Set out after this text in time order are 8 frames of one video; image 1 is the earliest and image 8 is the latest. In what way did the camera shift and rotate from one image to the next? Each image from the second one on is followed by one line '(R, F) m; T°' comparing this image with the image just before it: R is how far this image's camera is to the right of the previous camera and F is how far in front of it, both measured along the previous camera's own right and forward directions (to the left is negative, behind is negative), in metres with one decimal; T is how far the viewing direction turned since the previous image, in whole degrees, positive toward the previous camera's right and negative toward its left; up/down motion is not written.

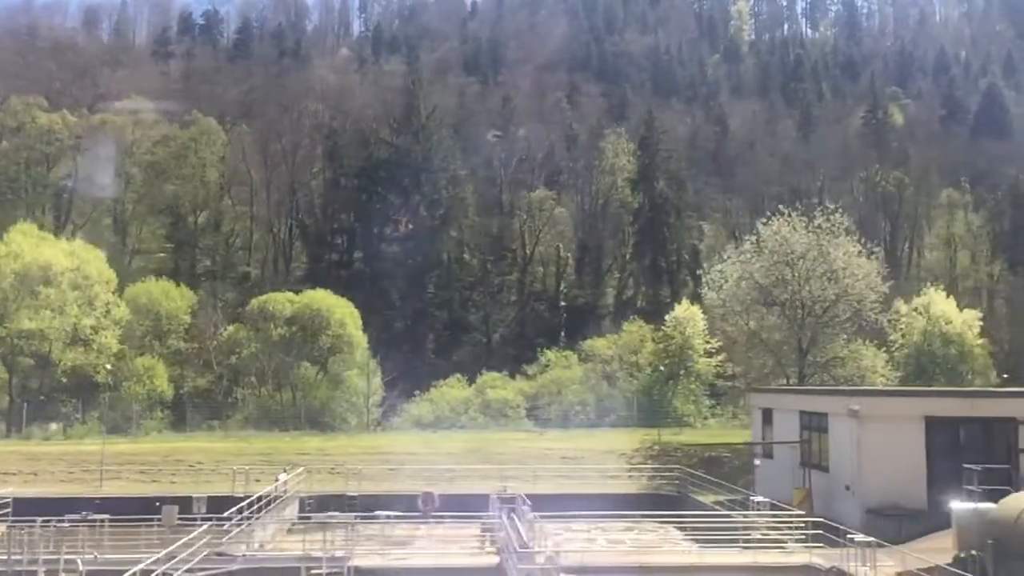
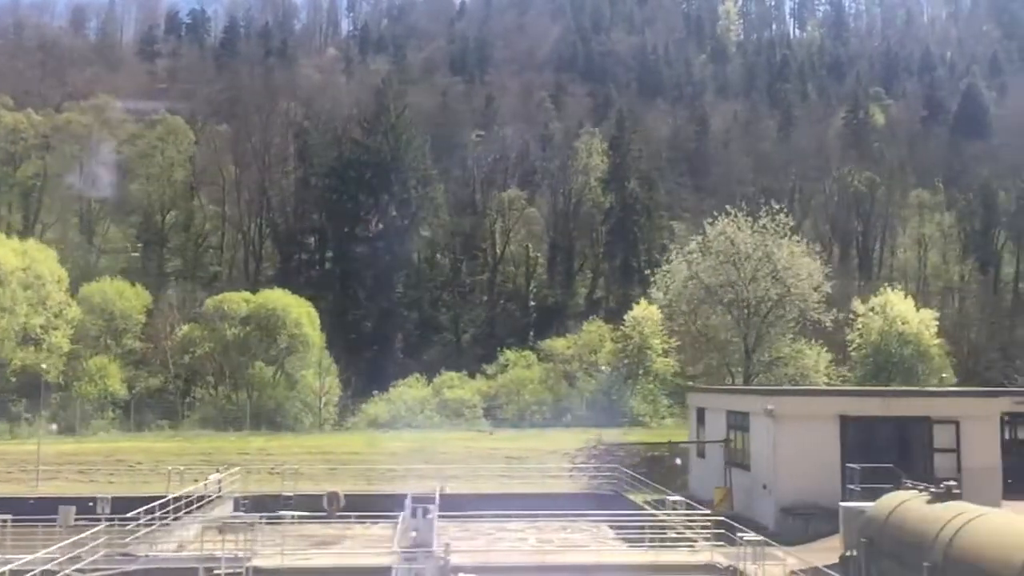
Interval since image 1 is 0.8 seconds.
(+2.4, 0.0) m; 0°
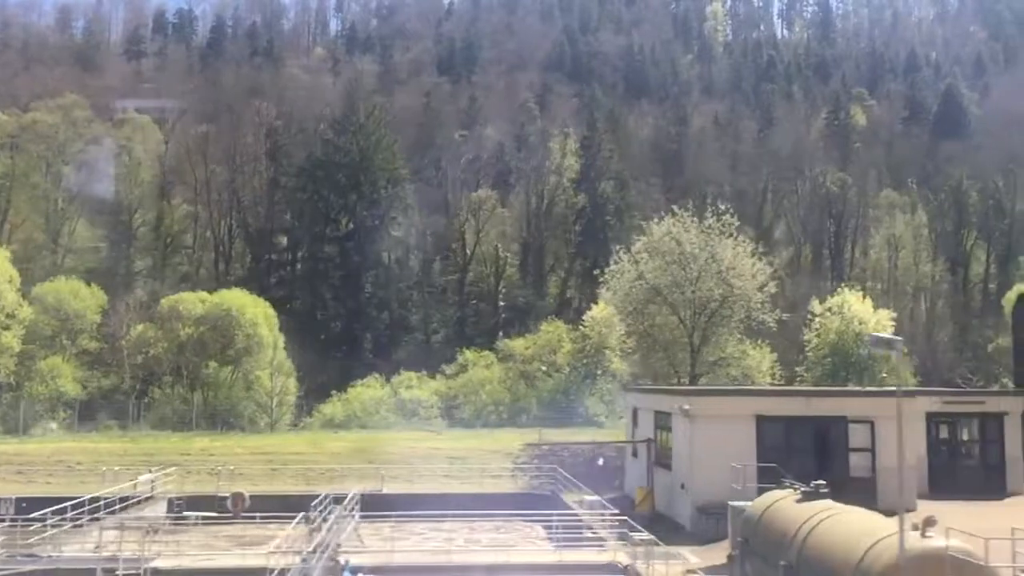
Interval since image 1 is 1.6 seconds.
(+2.4, 0.0) m; 0°
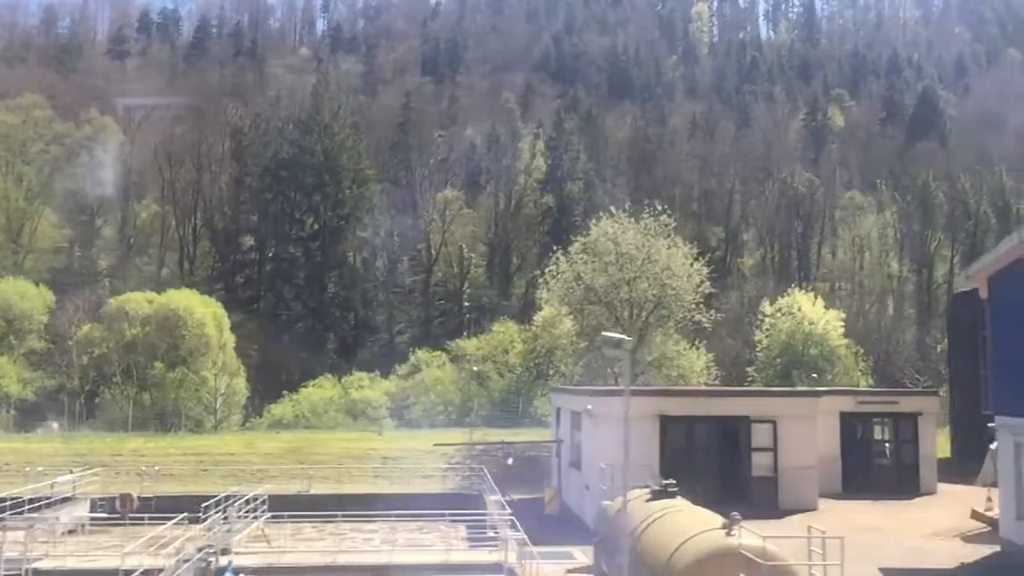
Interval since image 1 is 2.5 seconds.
(+2.7, -0.1) m; 0°
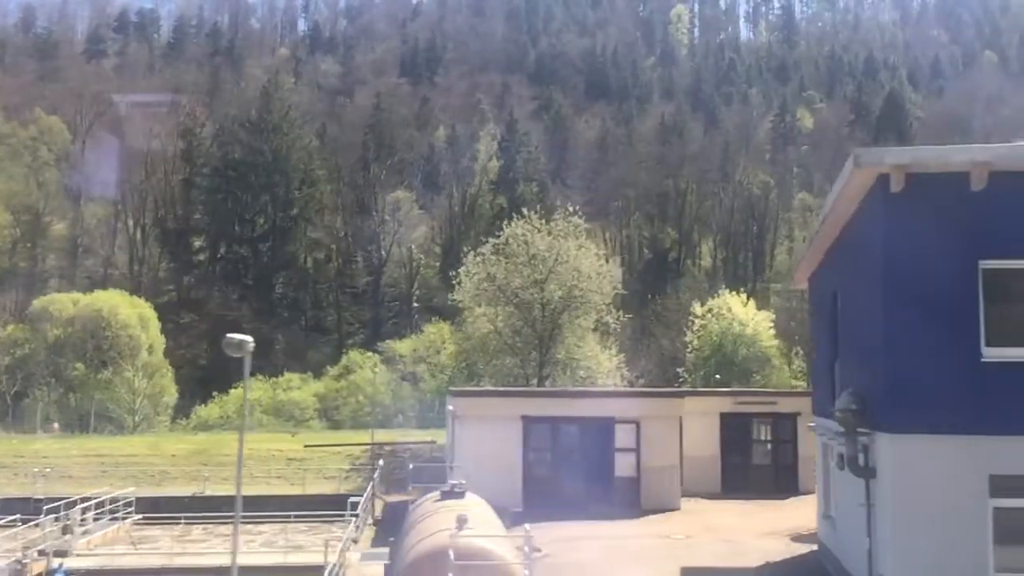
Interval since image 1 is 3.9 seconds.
(+3.9, -0.1) m; +1°
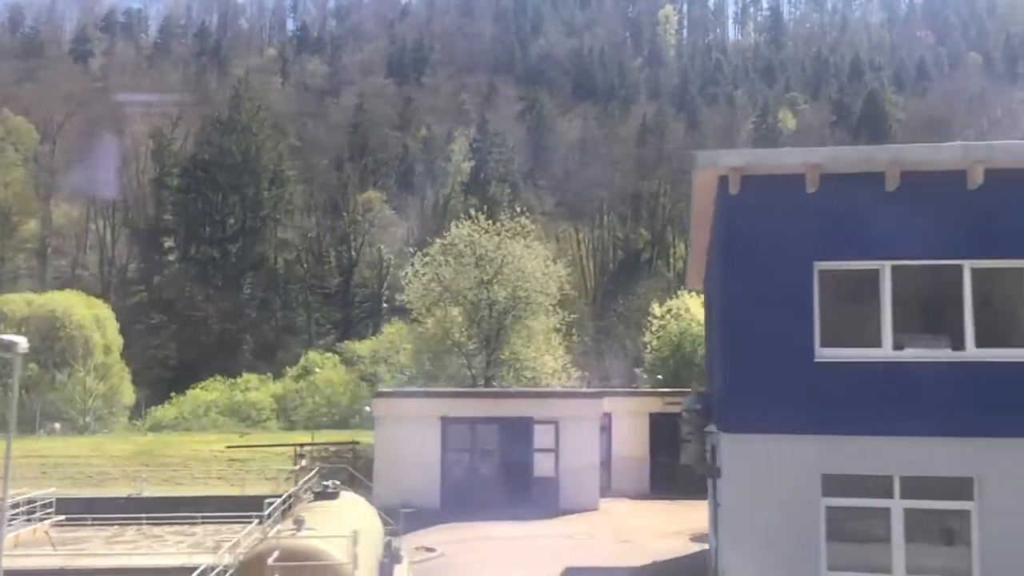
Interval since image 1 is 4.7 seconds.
(+2.4, -0.1) m; 0°
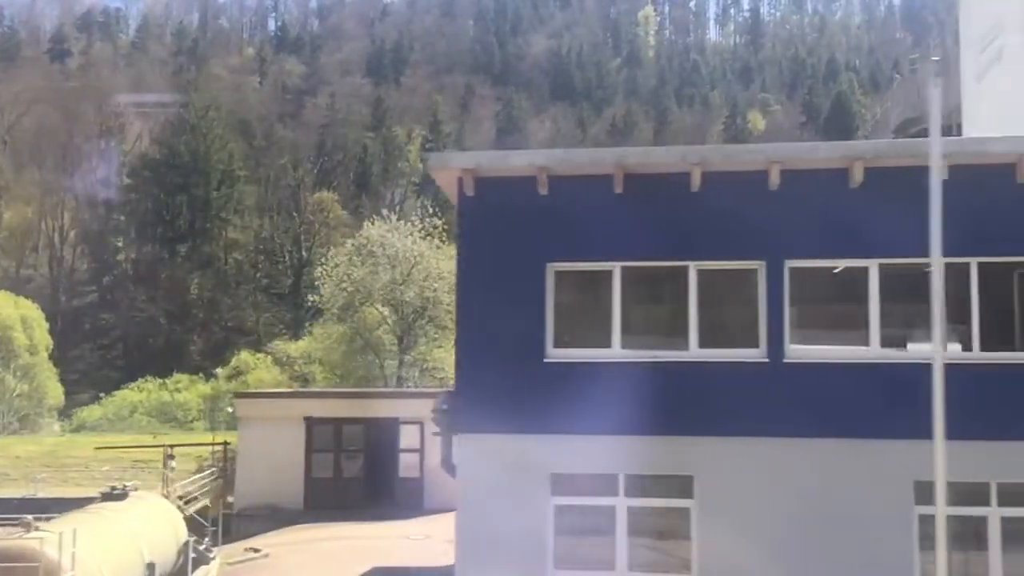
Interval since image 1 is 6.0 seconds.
(+3.9, -0.1) m; +1°
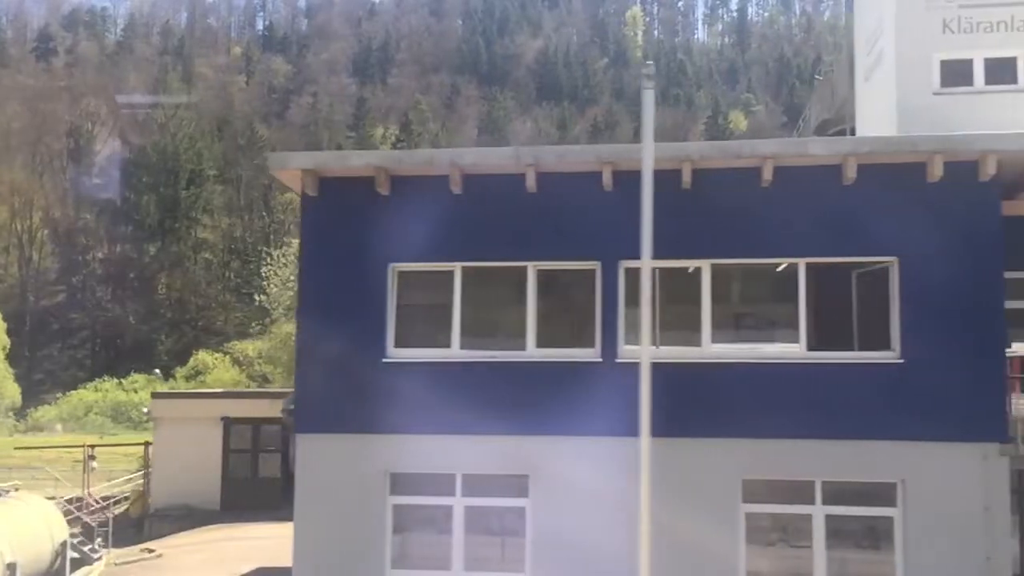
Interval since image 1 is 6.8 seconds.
(+2.4, -0.1) m; 0°
